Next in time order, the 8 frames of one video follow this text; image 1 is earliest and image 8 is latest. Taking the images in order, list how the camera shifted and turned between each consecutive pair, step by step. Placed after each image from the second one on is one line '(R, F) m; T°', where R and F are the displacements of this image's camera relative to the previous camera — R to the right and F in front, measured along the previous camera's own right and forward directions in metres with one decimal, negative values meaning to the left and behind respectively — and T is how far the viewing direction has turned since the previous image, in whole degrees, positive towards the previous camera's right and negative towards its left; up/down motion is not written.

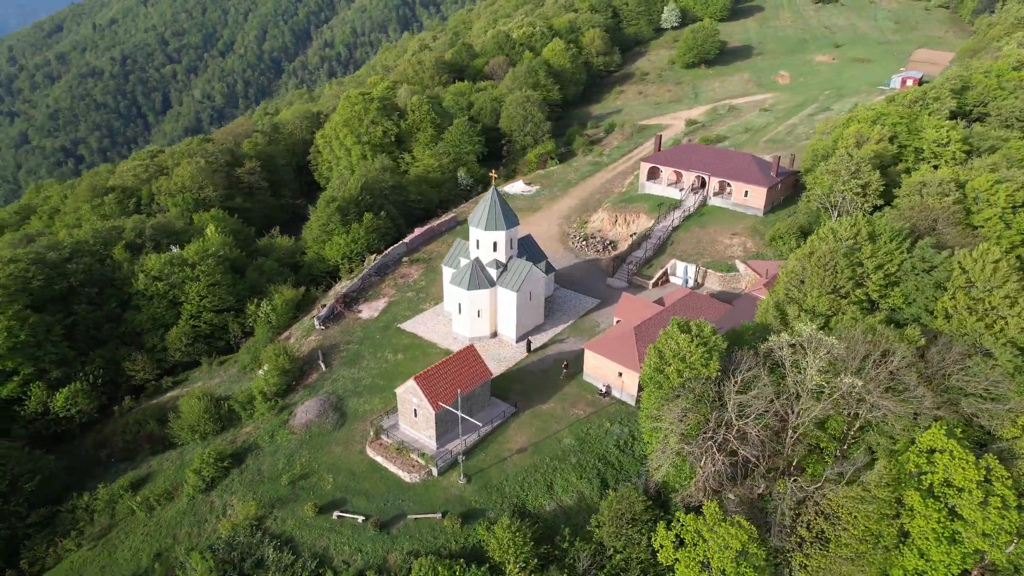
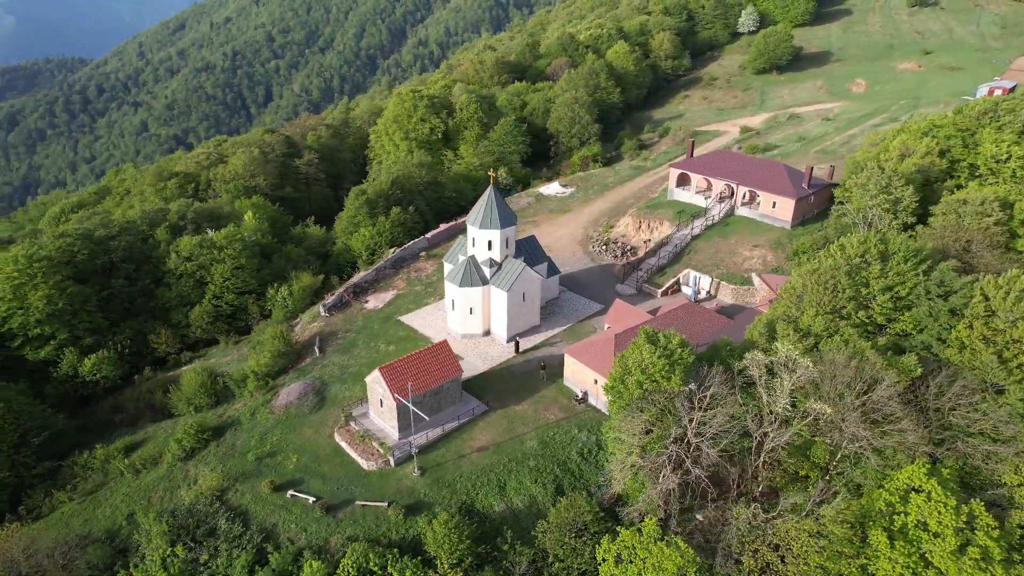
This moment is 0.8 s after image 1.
(+5.7, +0.4) m; -7°
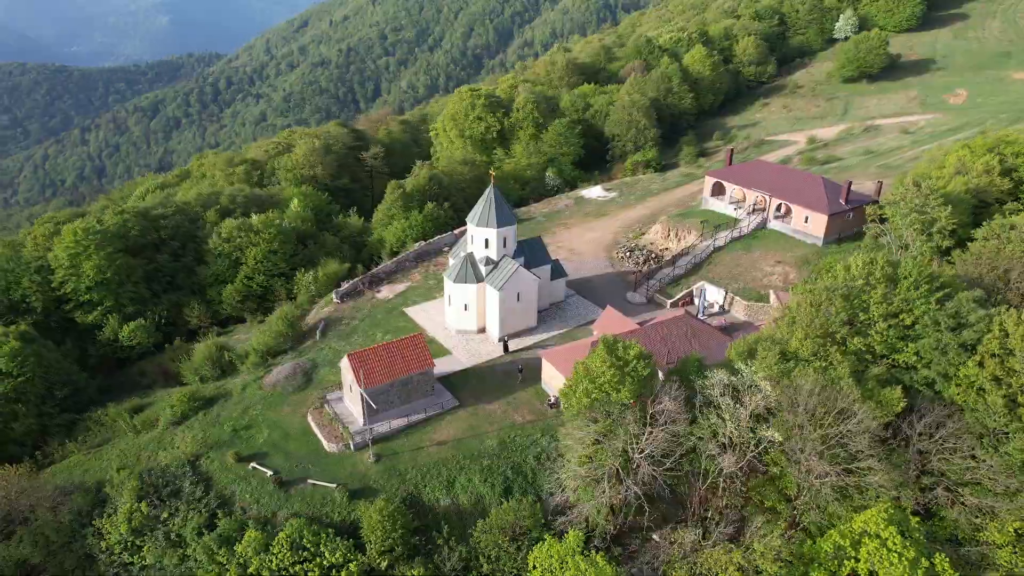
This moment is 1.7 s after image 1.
(+6.4, +0.5) m; -8°
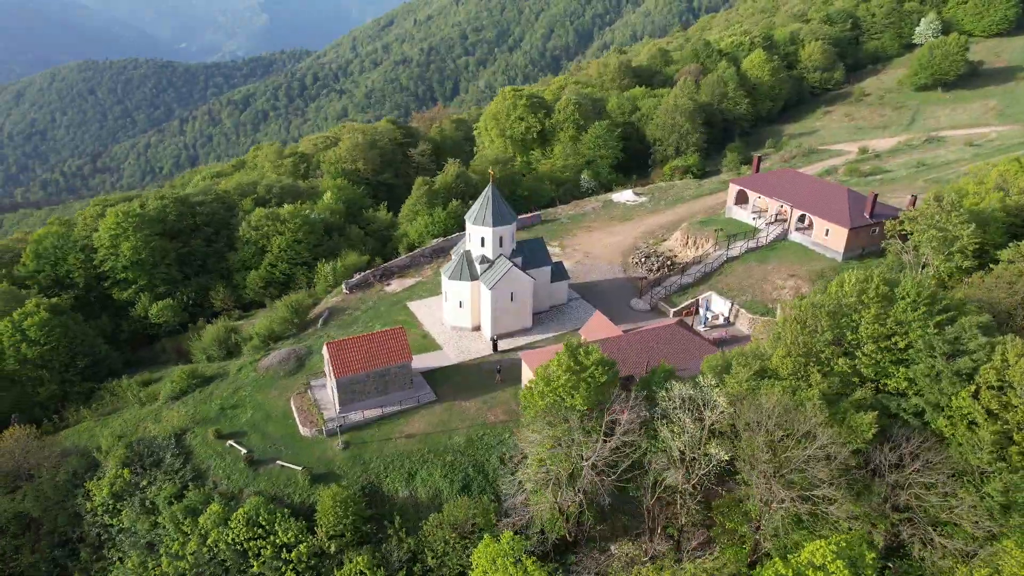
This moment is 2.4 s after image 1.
(+5.0, +0.3) m; -6°
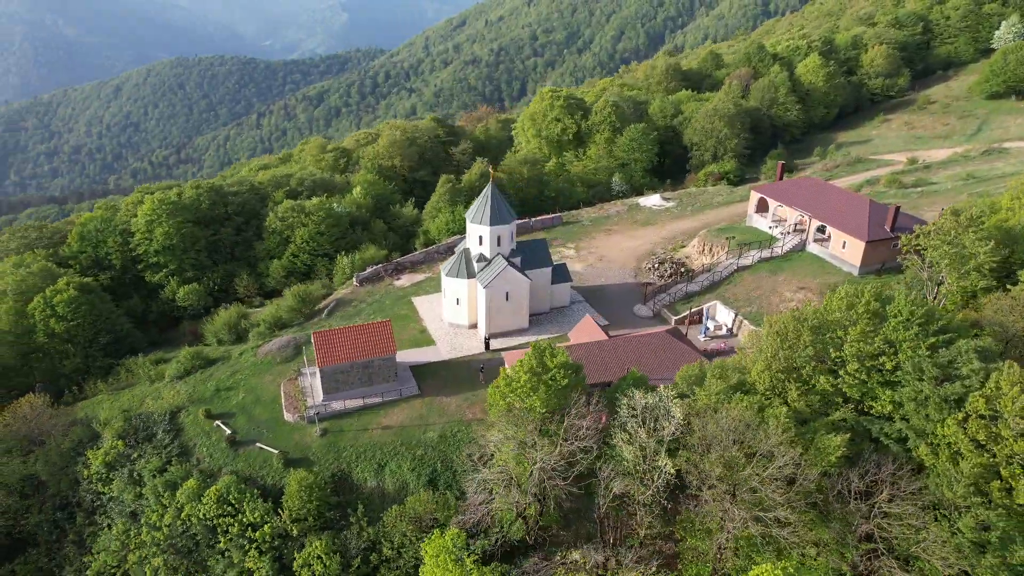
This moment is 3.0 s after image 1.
(+4.3, +0.2) m; -5°
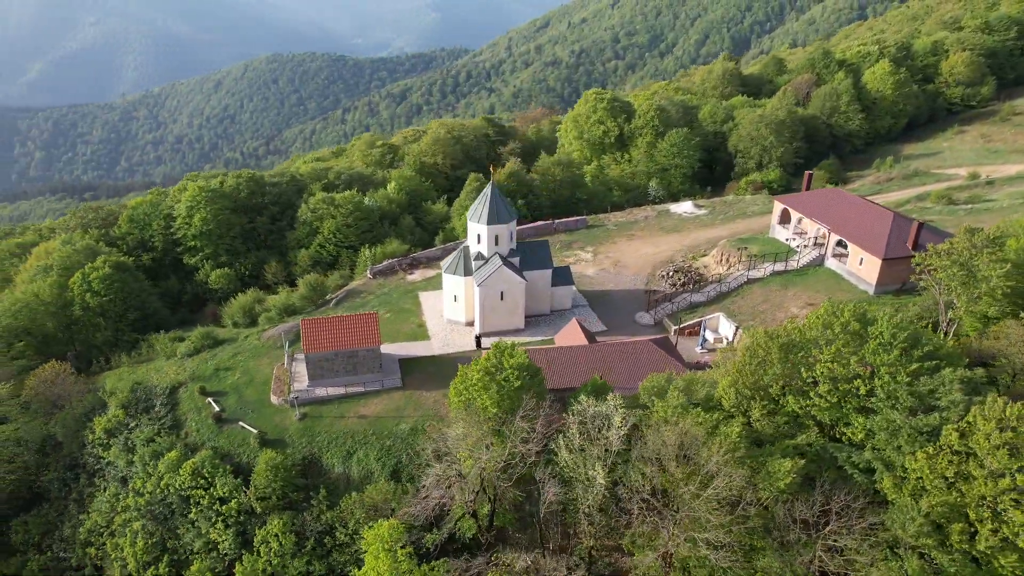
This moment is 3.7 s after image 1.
(+5.0, +0.3) m; -6°
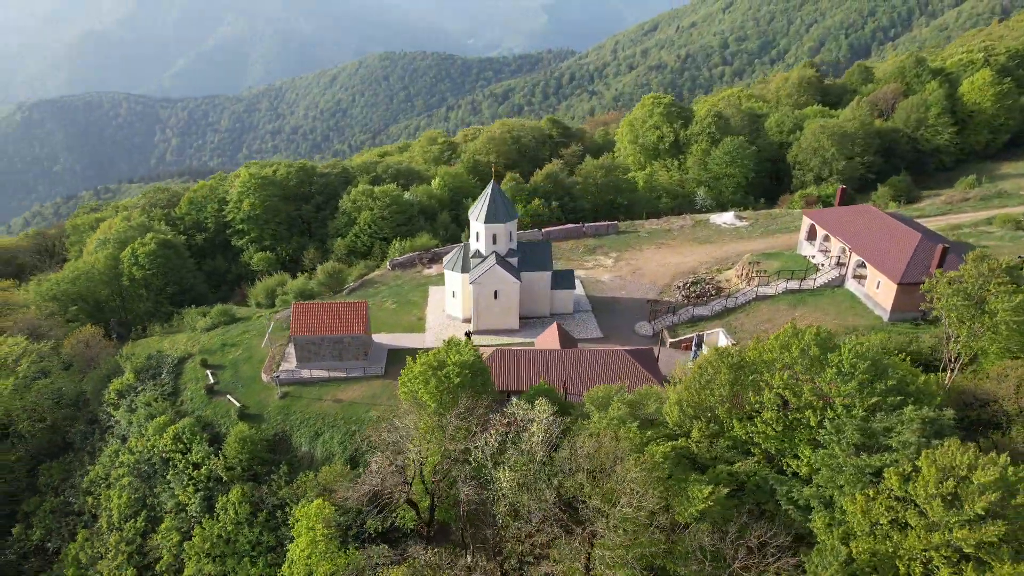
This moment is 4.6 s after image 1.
(+6.4, +0.5) m; -8°
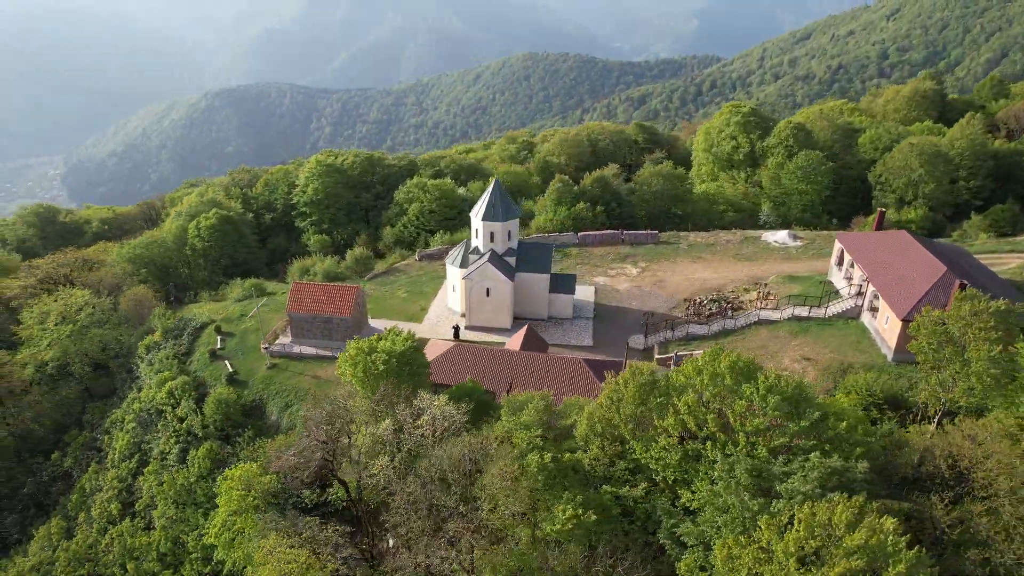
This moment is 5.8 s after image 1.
(+8.6, +0.9) m; -11°
